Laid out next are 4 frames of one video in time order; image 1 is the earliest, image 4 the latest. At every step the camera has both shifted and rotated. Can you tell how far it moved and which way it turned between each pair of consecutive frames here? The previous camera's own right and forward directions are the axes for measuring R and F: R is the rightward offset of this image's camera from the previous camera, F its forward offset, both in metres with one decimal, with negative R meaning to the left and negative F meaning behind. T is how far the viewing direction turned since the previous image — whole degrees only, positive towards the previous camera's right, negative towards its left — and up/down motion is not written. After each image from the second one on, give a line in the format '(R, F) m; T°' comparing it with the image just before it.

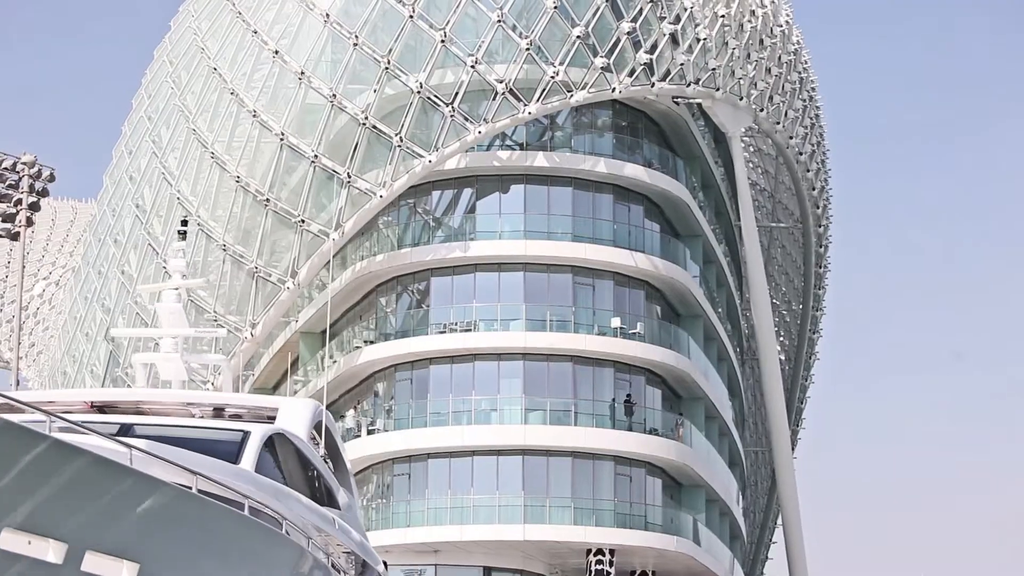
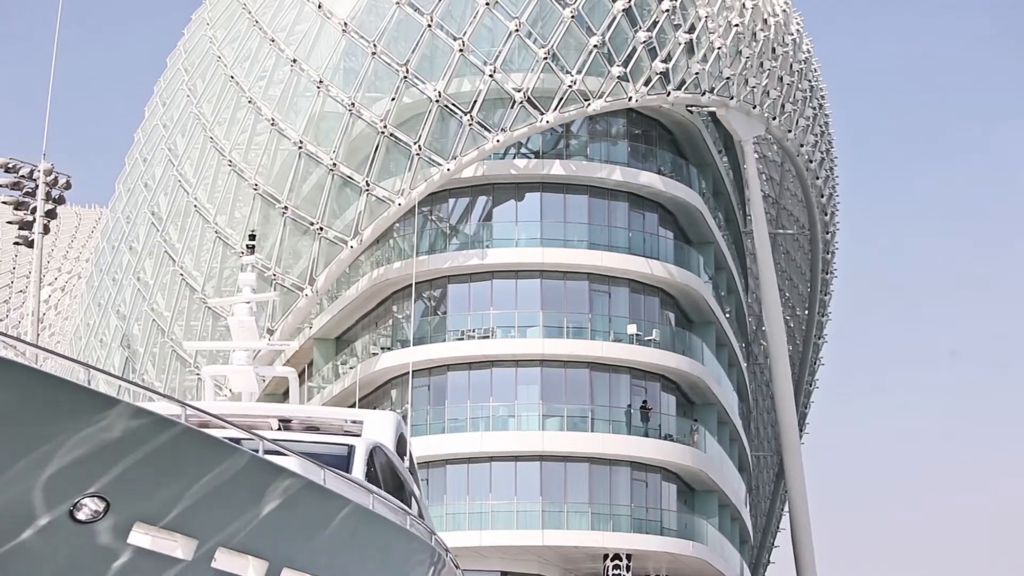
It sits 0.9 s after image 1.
(-0.6, -0.2) m; 0°
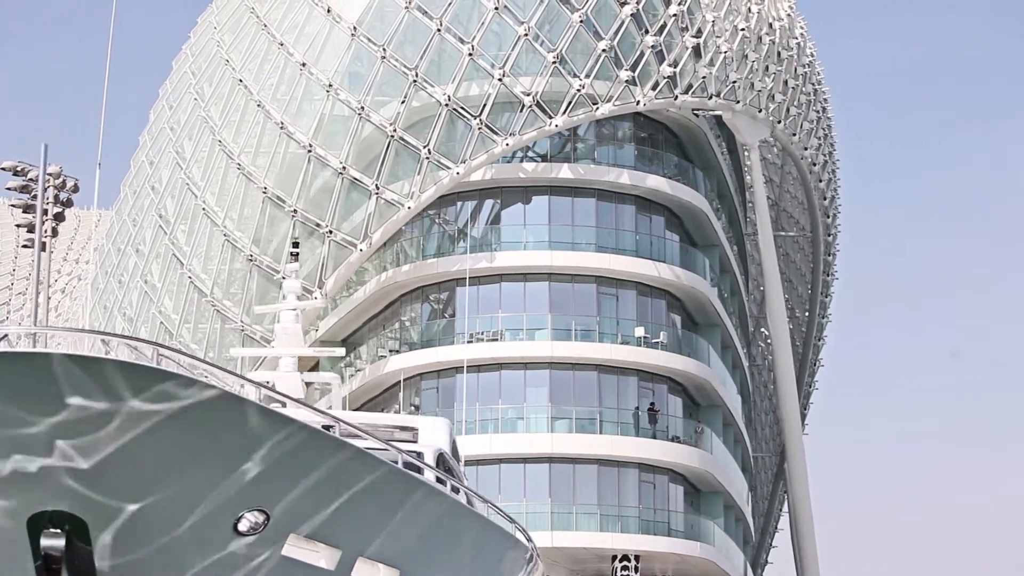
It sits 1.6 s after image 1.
(-0.5, -0.2) m; 0°
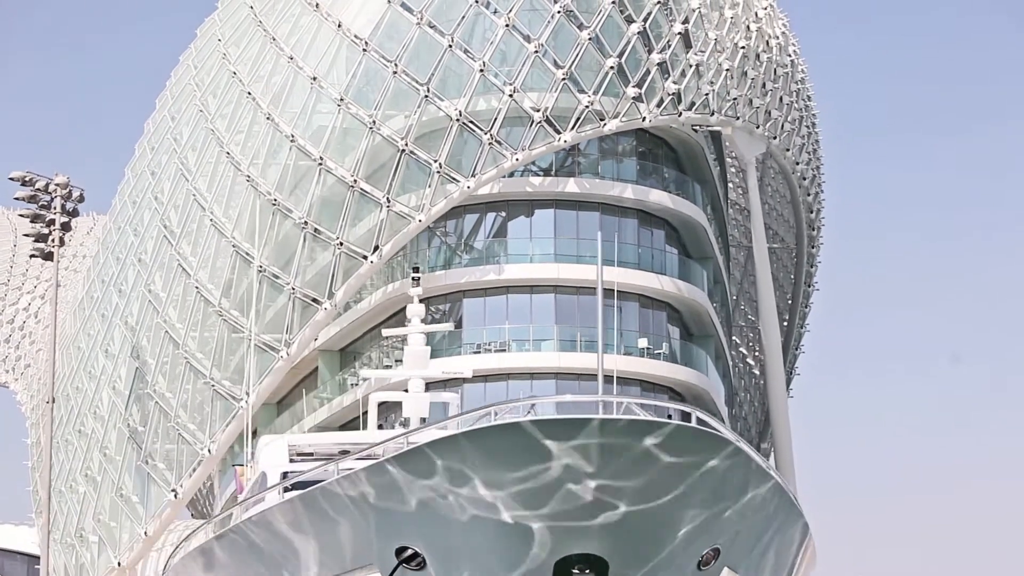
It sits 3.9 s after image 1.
(-1.6, -0.6) m; +2°
